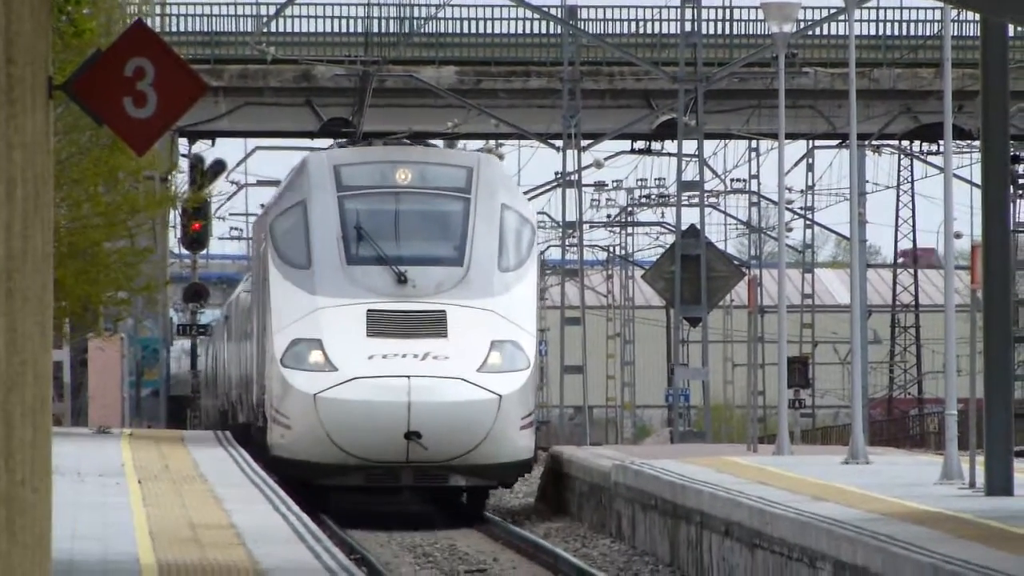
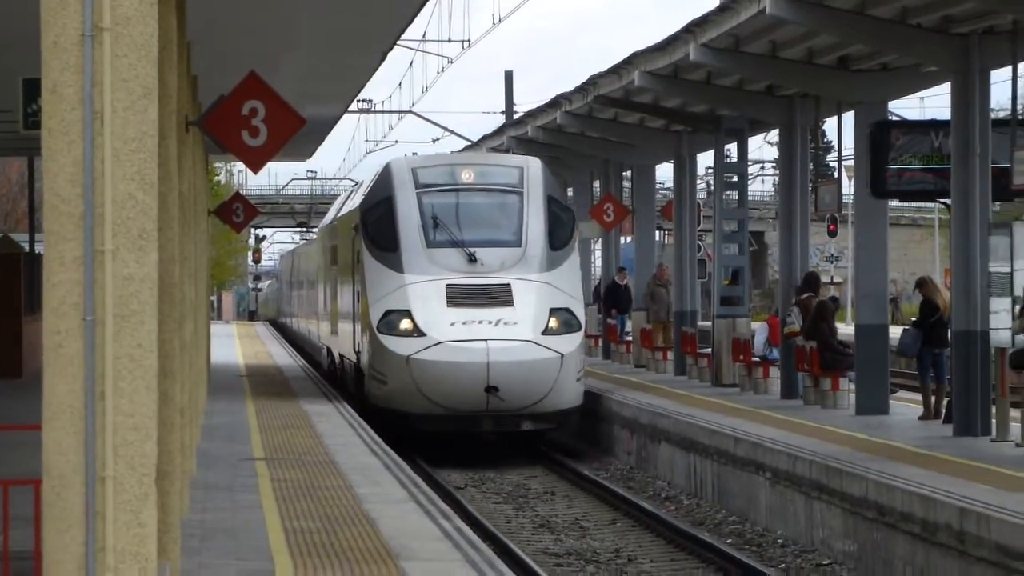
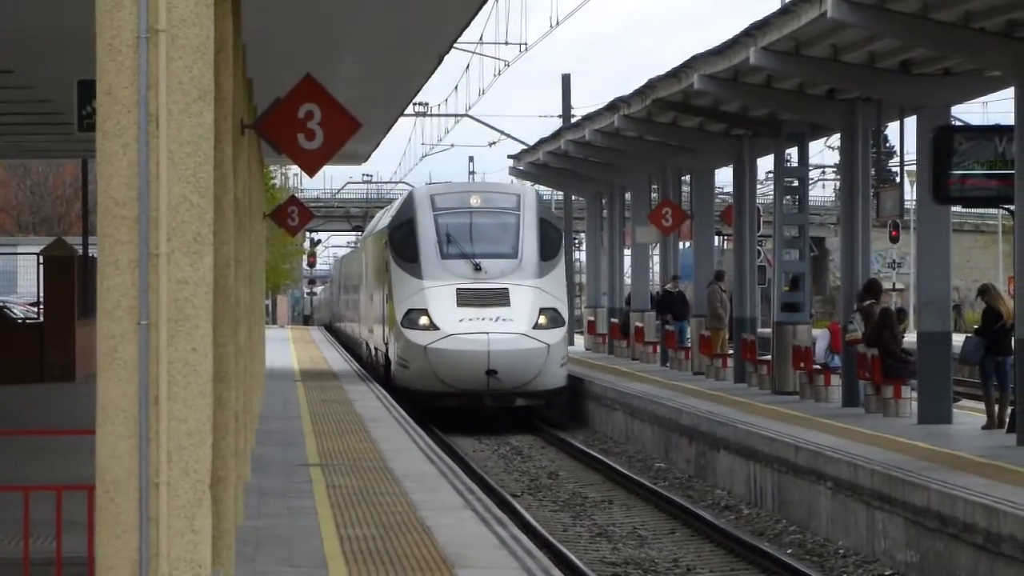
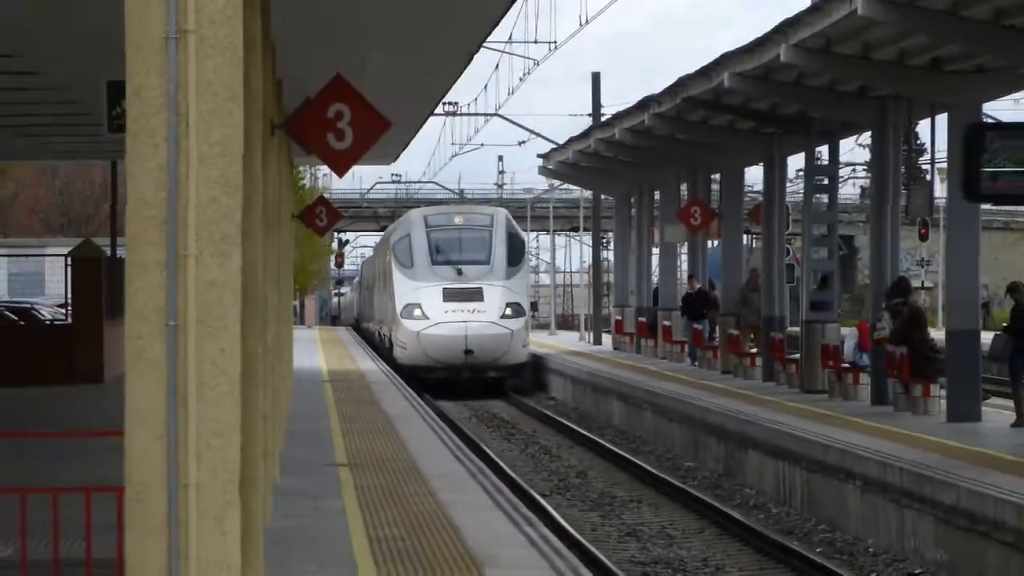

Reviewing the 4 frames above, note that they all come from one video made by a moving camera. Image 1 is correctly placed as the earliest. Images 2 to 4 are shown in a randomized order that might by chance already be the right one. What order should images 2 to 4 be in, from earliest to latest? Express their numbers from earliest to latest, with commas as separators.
4, 3, 2
